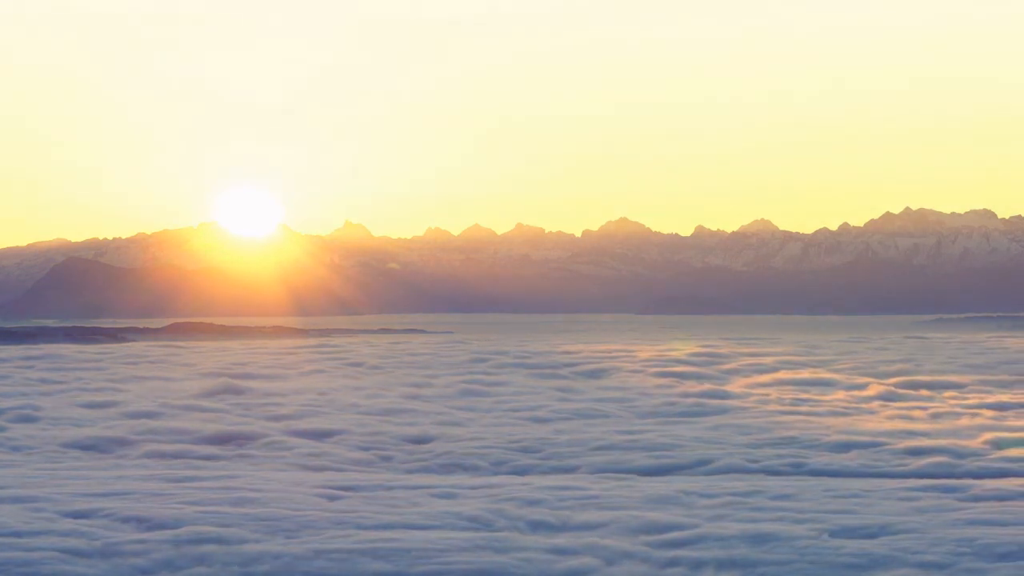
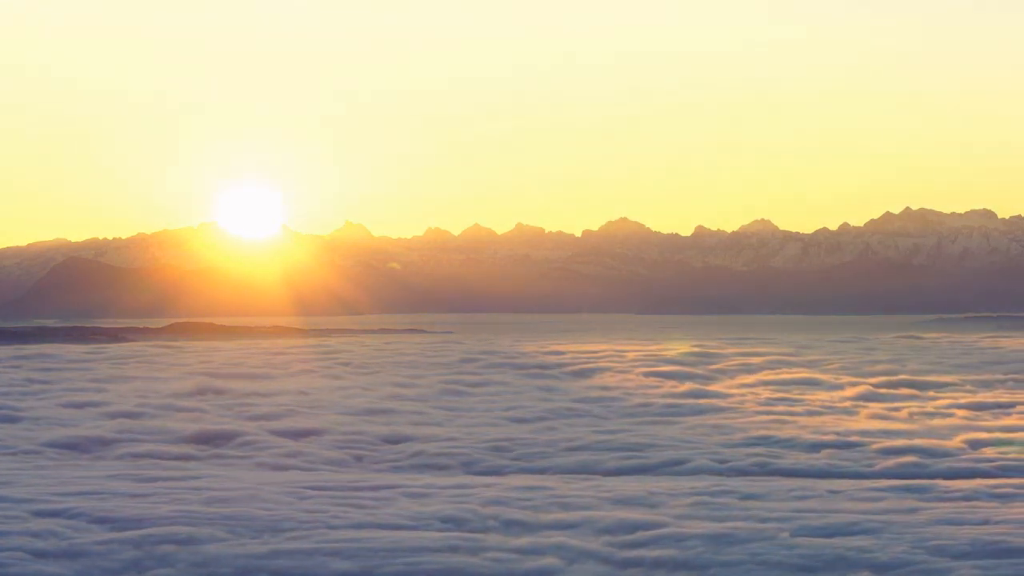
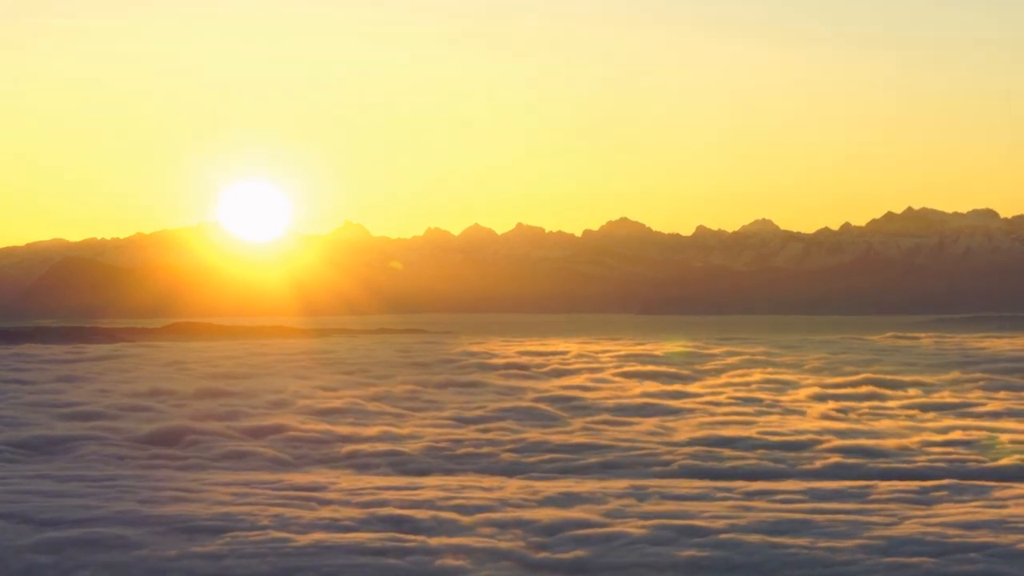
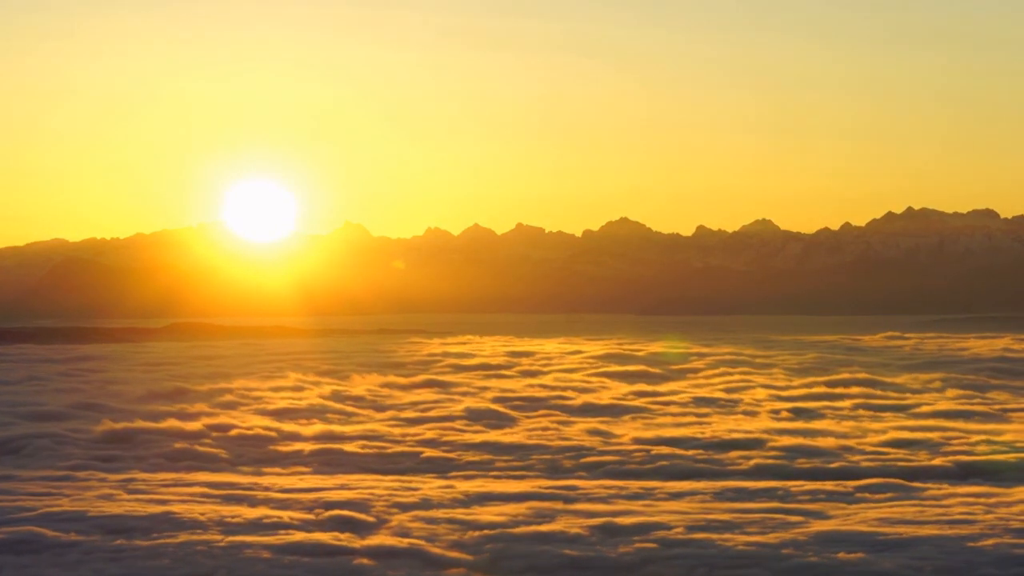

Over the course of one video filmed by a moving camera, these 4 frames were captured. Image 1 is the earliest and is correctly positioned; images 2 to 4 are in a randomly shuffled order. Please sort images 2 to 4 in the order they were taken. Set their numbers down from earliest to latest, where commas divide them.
2, 3, 4
